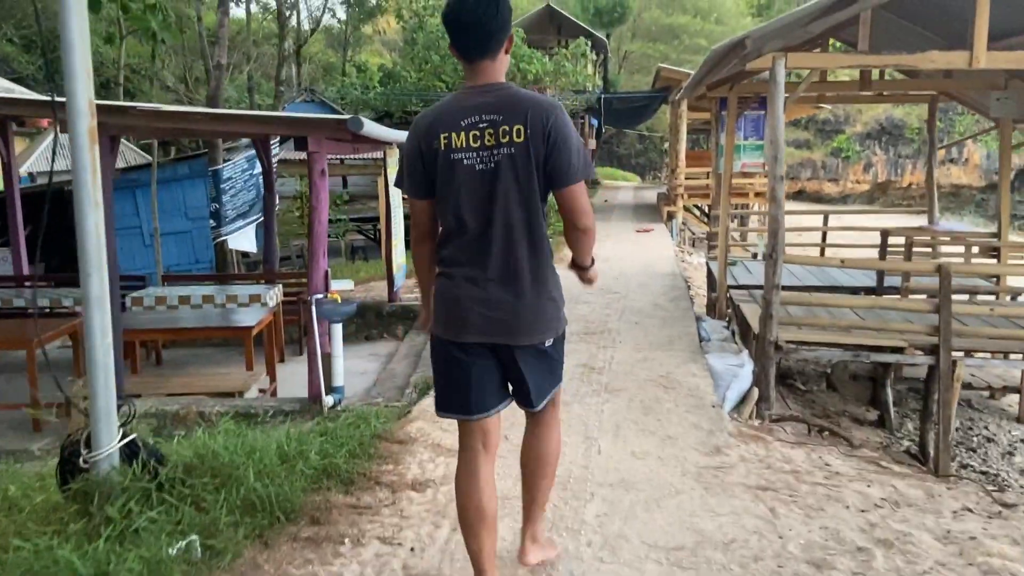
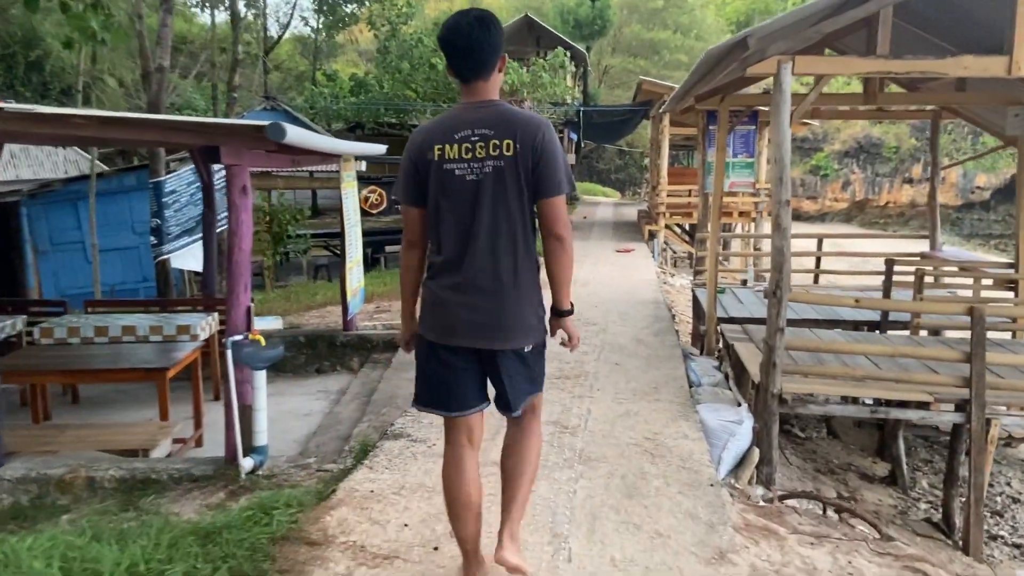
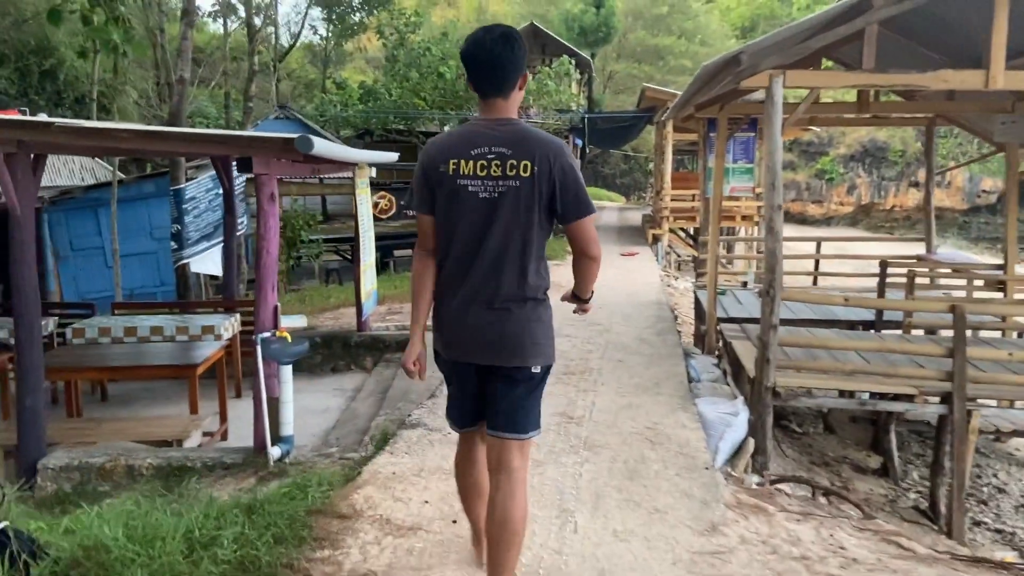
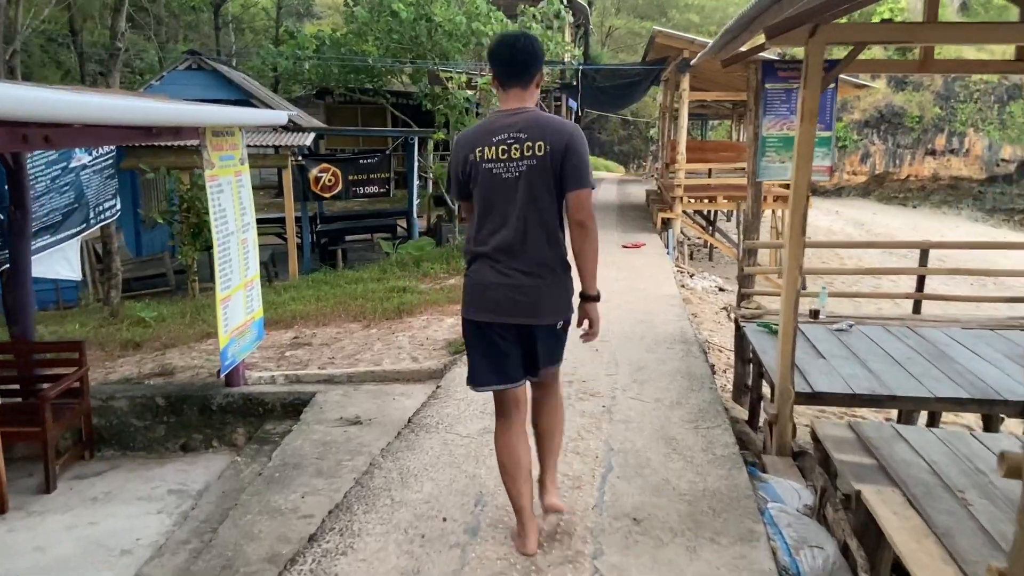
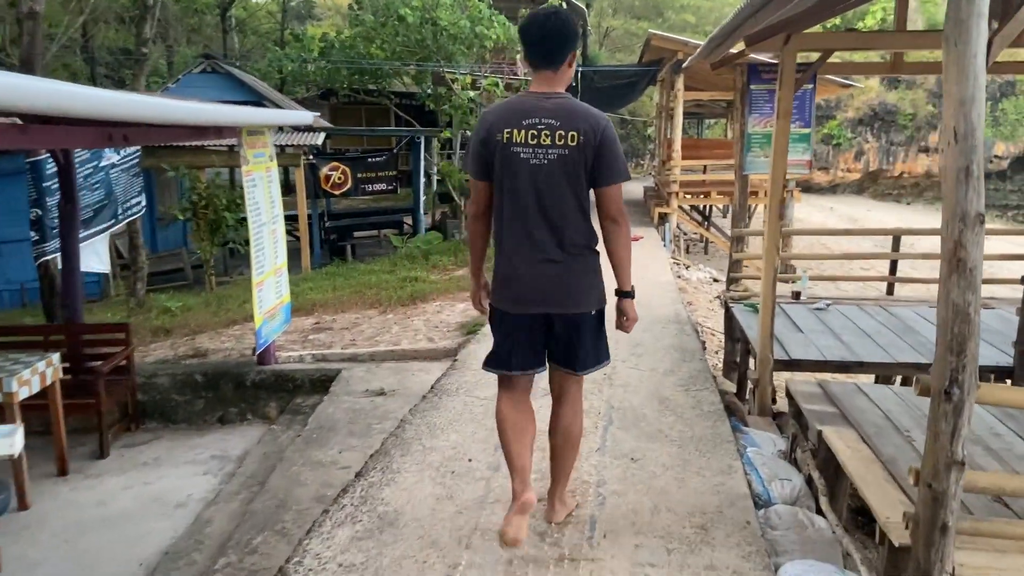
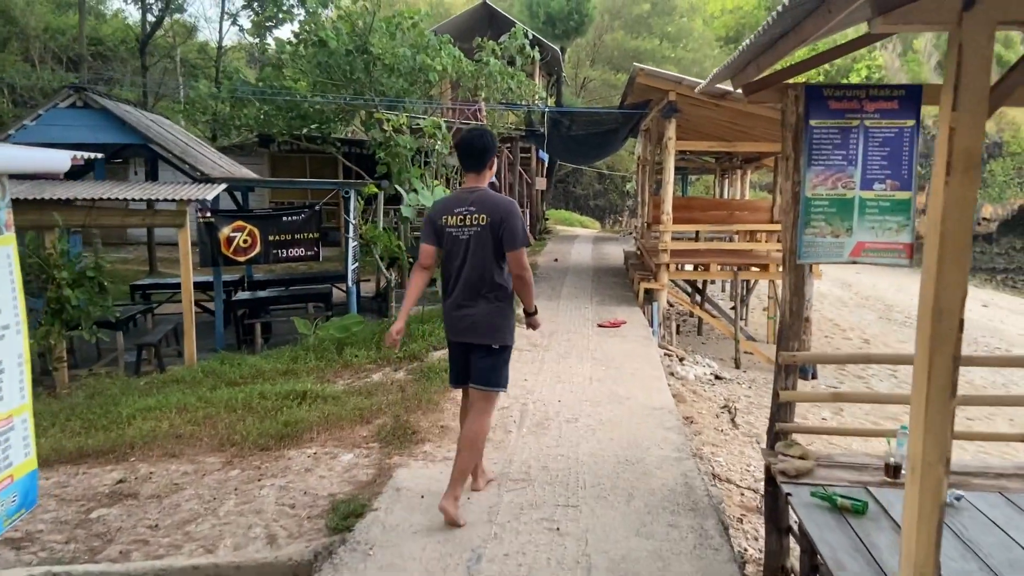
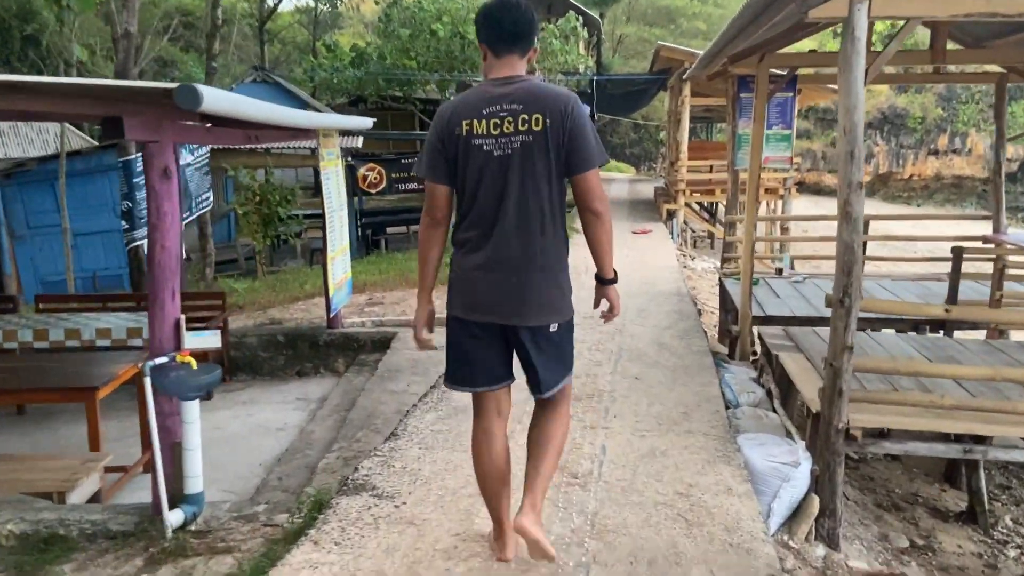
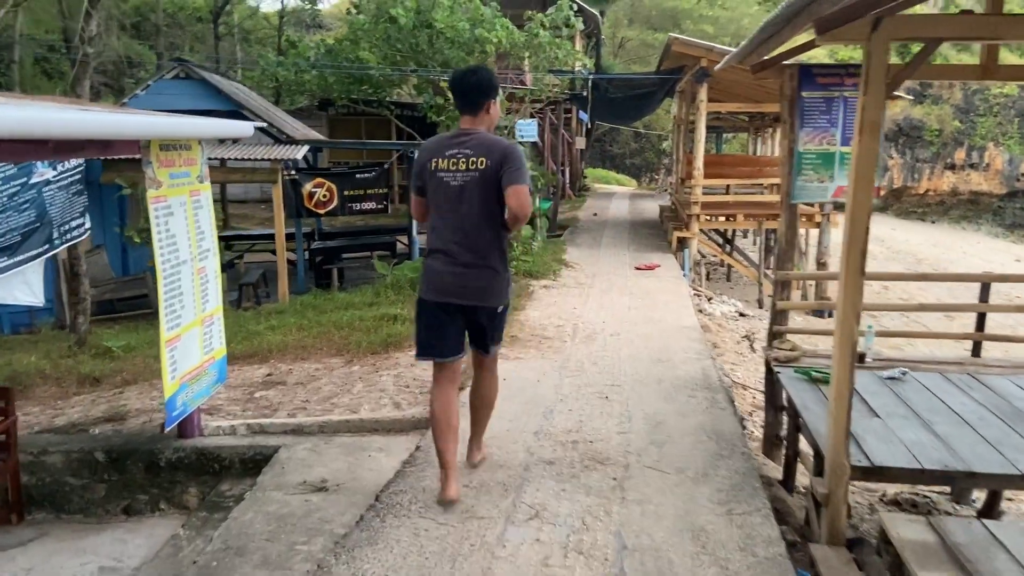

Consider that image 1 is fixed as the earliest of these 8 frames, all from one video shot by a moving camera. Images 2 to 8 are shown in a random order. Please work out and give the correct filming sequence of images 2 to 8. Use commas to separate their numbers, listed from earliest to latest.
3, 2, 7, 5, 4, 8, 6
